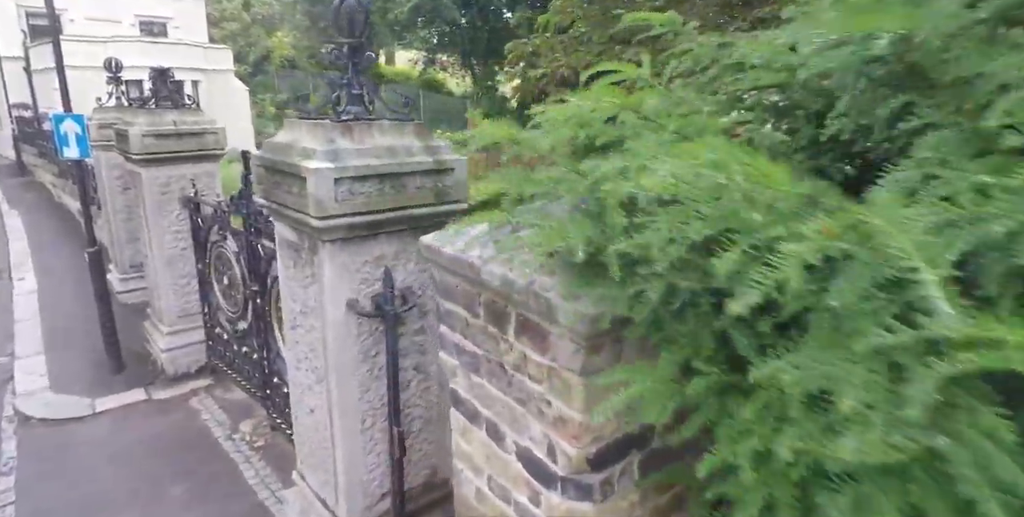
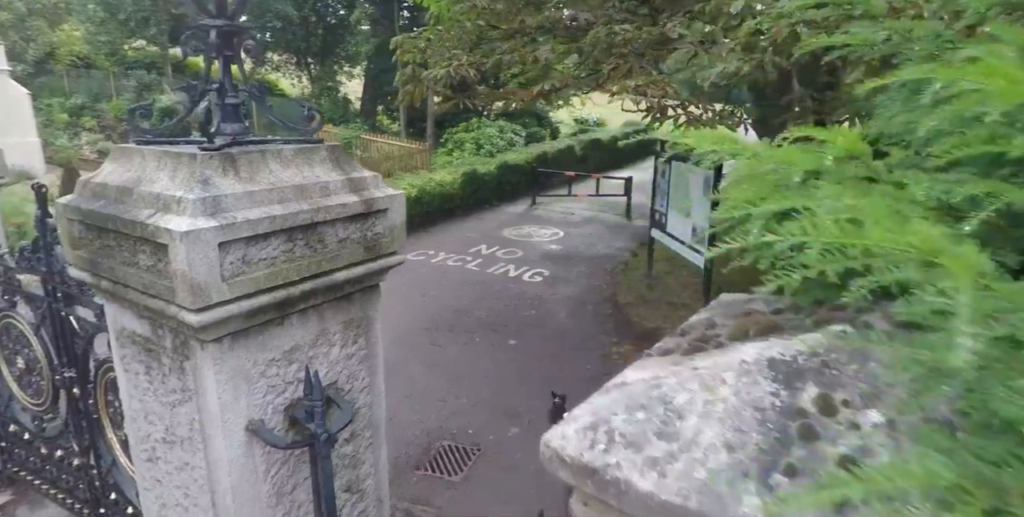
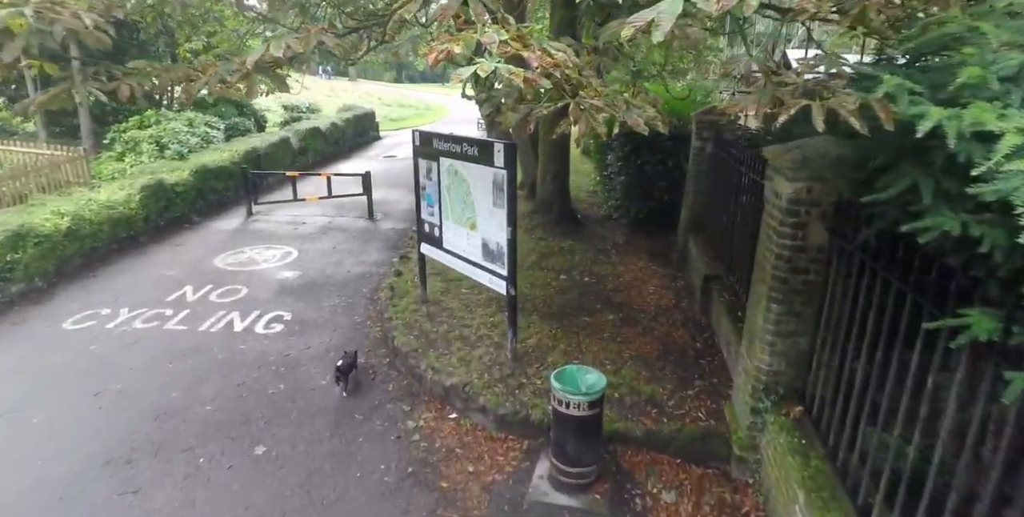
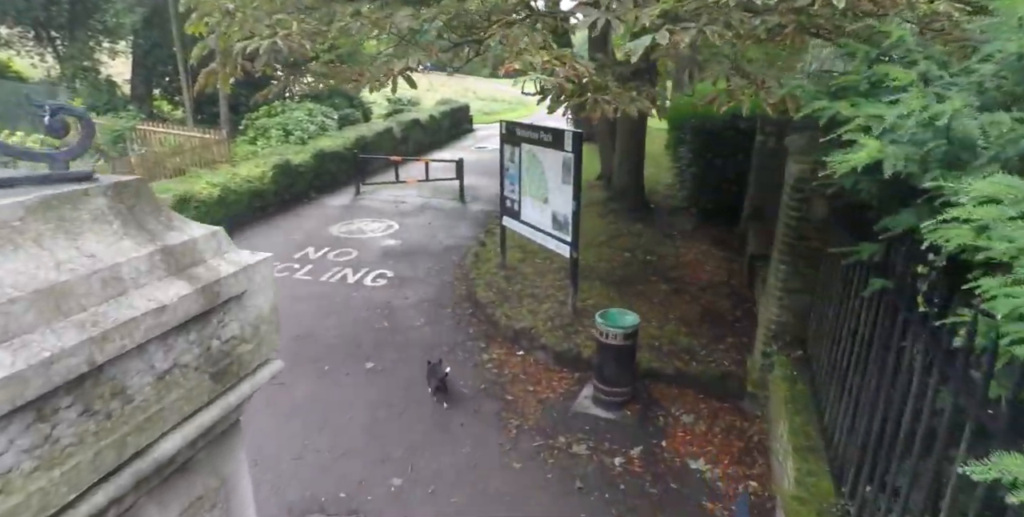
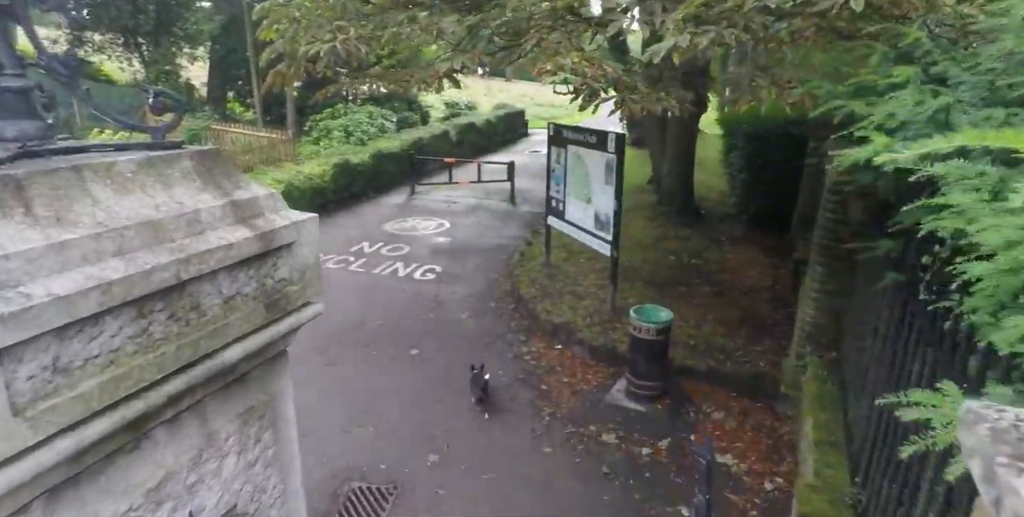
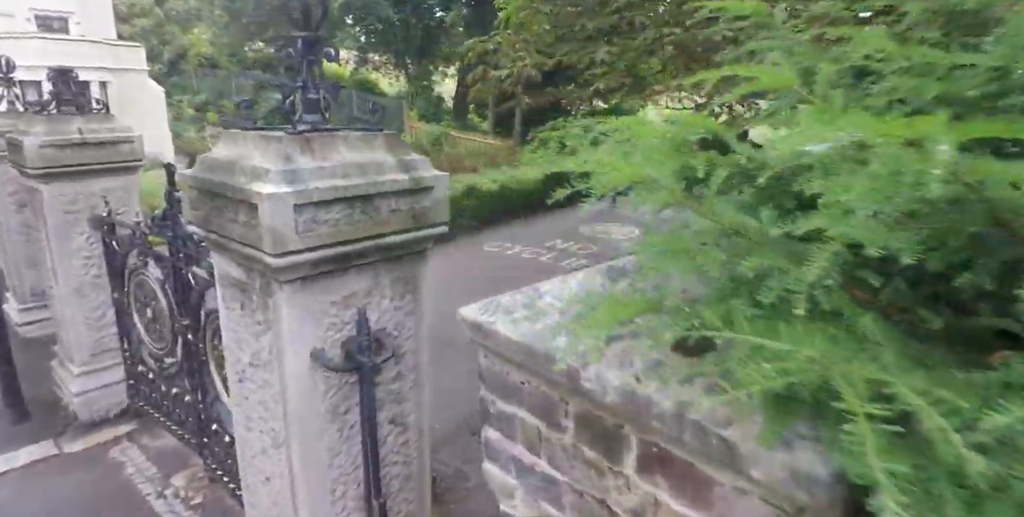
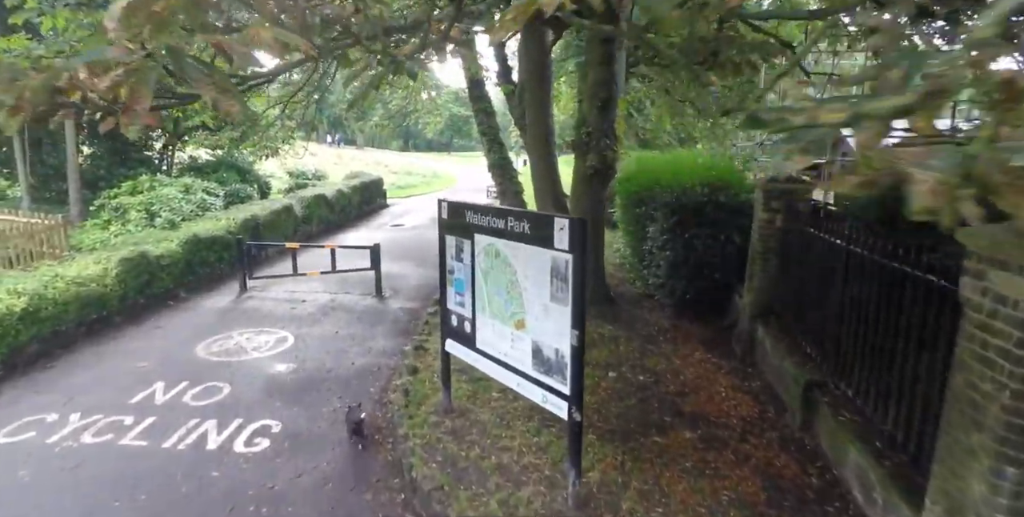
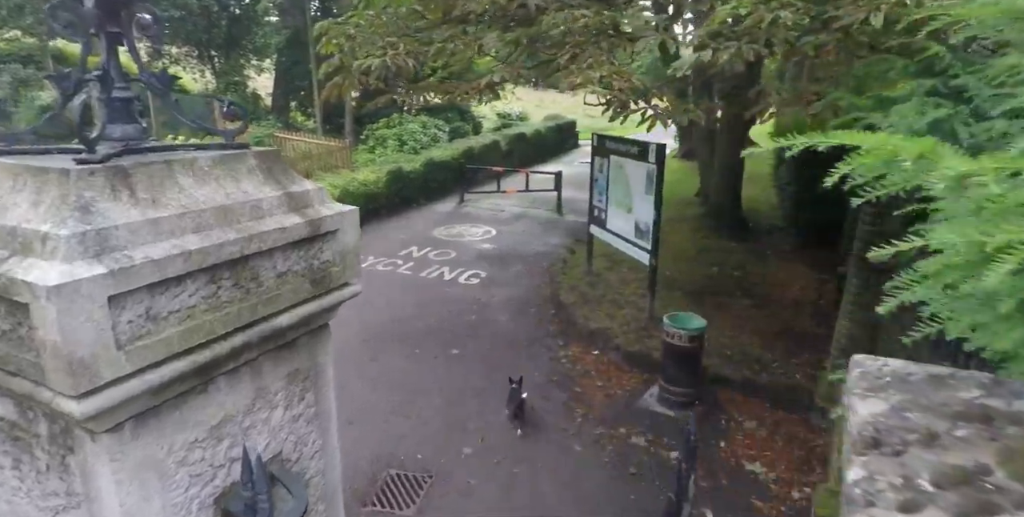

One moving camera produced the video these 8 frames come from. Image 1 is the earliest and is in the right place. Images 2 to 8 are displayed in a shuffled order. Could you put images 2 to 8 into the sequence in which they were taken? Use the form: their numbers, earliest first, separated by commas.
6, 2, 8, 5, 4, 3, 7
